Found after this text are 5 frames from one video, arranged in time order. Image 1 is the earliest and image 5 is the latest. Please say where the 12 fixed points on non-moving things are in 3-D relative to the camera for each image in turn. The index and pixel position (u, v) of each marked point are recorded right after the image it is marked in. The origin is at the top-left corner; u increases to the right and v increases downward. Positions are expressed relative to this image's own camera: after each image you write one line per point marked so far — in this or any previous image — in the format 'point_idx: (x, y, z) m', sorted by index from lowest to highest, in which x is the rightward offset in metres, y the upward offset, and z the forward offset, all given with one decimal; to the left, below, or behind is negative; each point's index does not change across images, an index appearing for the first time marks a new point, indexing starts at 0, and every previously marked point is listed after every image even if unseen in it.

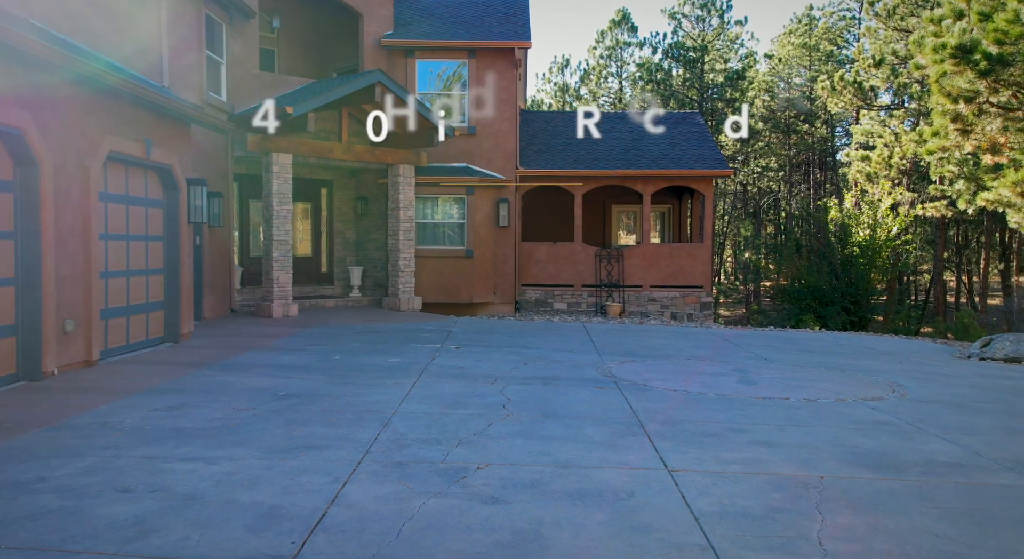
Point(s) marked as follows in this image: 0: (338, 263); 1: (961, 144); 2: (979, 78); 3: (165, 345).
0: (-3.9, +0.4, +17.2) m
1: (+10.2, +3.1, +17.3) m
2: (+9.4, +4.1, +15.4) m
3: (-4.4, -0.8, +9.7) m
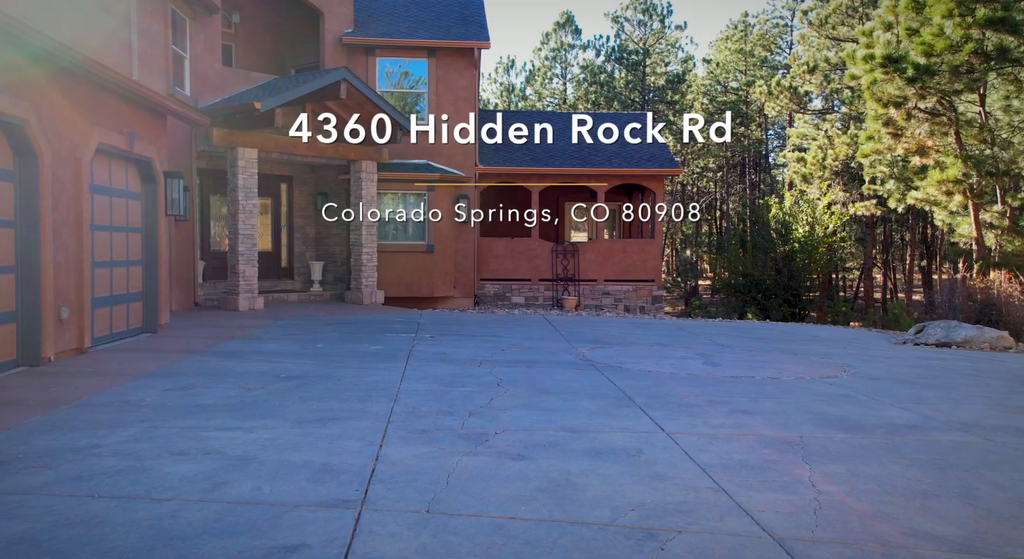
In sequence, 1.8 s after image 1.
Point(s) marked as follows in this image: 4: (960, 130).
0: (-4.8, +0.5, +17.3) m
1: (+9.2, +3.2, +18.6) m
2: (+8.6, +4.2, +16.6) m
3: (-4.7, -0.7, +9.7) m
4: (+10.4, +3.4, +17.7) m
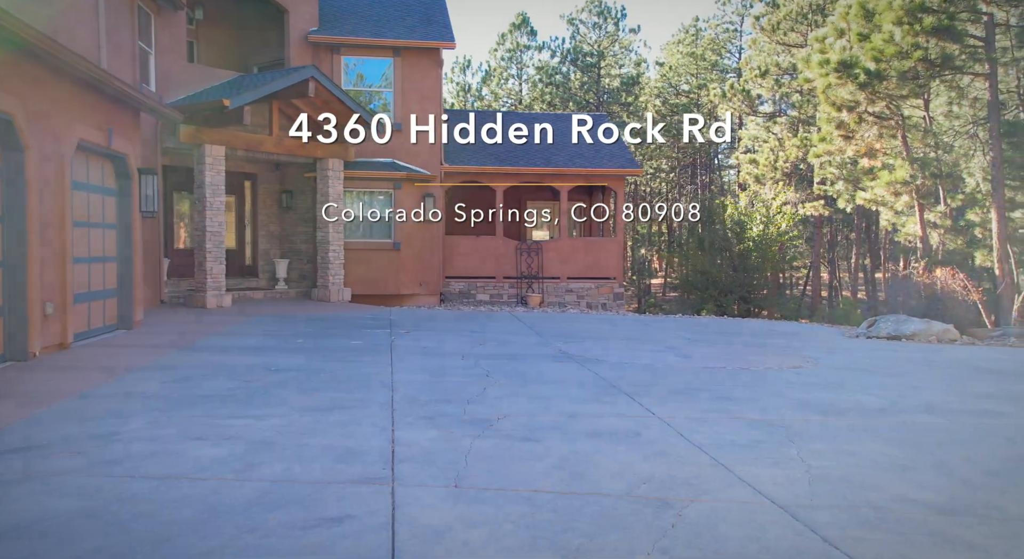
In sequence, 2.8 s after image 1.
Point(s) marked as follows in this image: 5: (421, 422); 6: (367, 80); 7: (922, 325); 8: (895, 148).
0: (-5.6, +0.5, +17.2) m
1: (+8.3, +3.3, +19.3) m
2: (+7.8, +4.3, +17.3) m
3: (-4.9, -0.7, +9.6) m
4: (+9.6, +3.5, +18.6) m
5: (-0.6, -0.9, +5.1) m
6: (-3.2, +4.7, +17.7) m
7: (+7.1, -0.8, +13.2) m
8: (+9.5, +3.3, +19.0) m
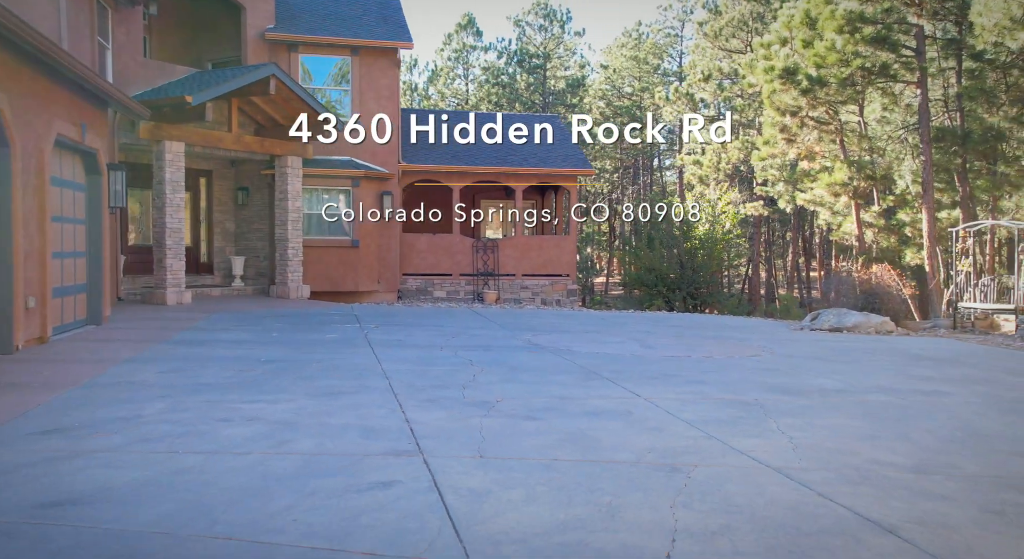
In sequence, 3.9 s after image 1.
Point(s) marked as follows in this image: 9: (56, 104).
0: (-6.5, +0.6, +17.0) m
1: (+7.2, +3.4, +20.3) m
2: (+6.8, +4.4, +18.2) m
3: (-5.3, -0.6, +9.6) m
4: (+8.5, +3.6, +19.6) m
5: (-0.6, -0.9, +5.4) m
6: (-4.2, +4.7, +17.7) m
7: (+6.4, -0.7, +14.0) m
8: (+8.3, +3.3, +20.0) m
9: (-4.7, +1.8, +7.9) m
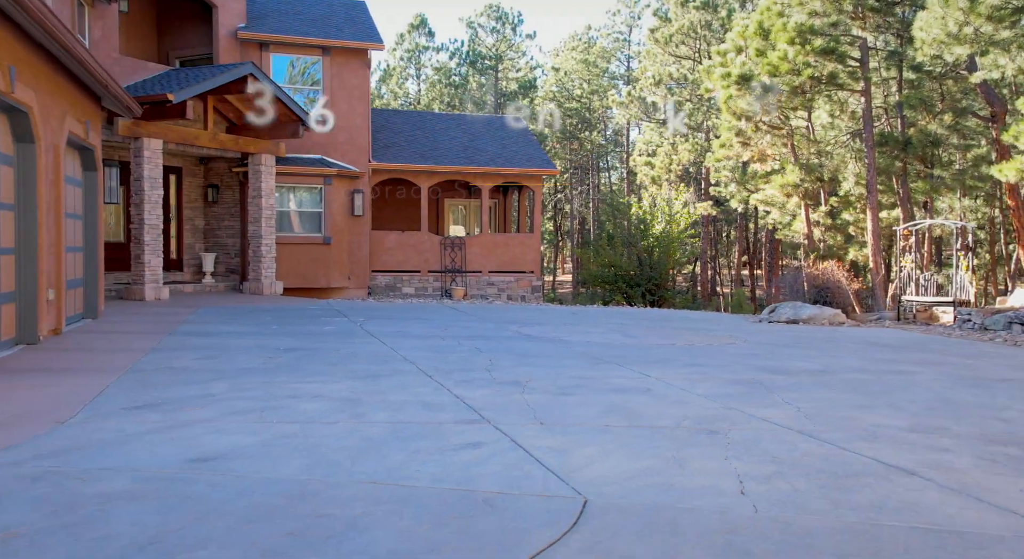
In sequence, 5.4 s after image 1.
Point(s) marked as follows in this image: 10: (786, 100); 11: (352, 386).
0: (-7.2, +0.7, +17.0) m
1: (+6.2, +3.5, +21.3) m
2: (+6.0, +4.5, +19.2) m
3: (-5.3, -0.5, +9.6) m
4: (+7.6, +3.7, +20.7) m
5: (-0.4, -0.8, +5.8) m
6: (-4.9, +4.8, +17.8) m
7: (+5.9, -0.6, +15.0) m
8: (+7.4, +3.4, +21.1) m
9: (-4.6, +1.9, +8.0) m
10: (+6.8, +4.5, +19.0) m
11: (-1.1, -0.8, +5.4) m
